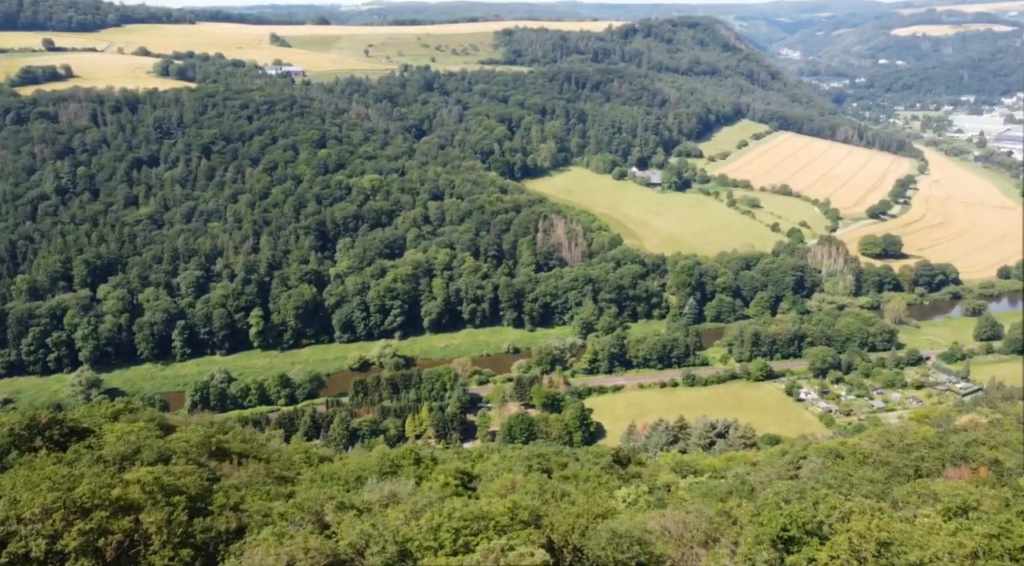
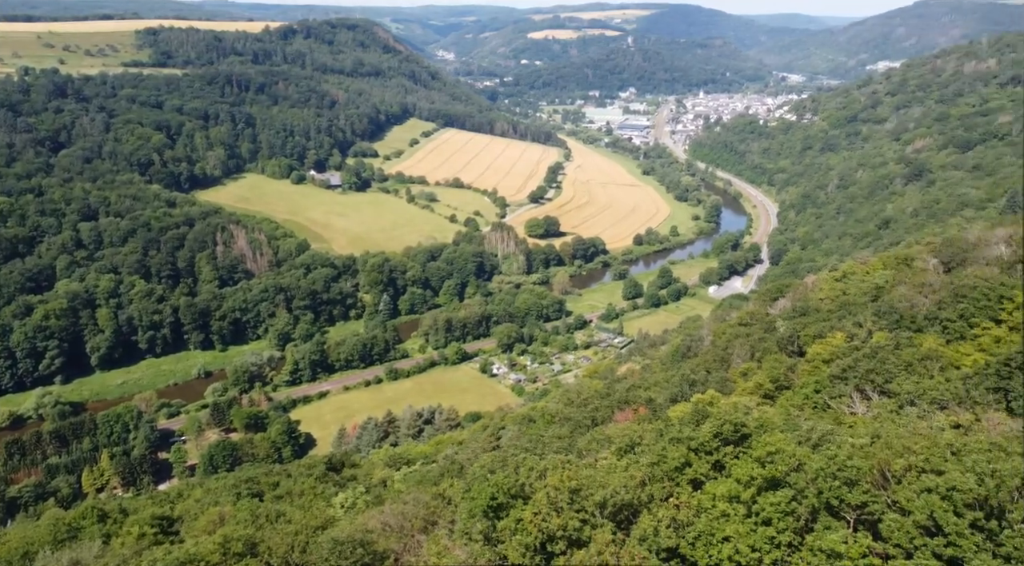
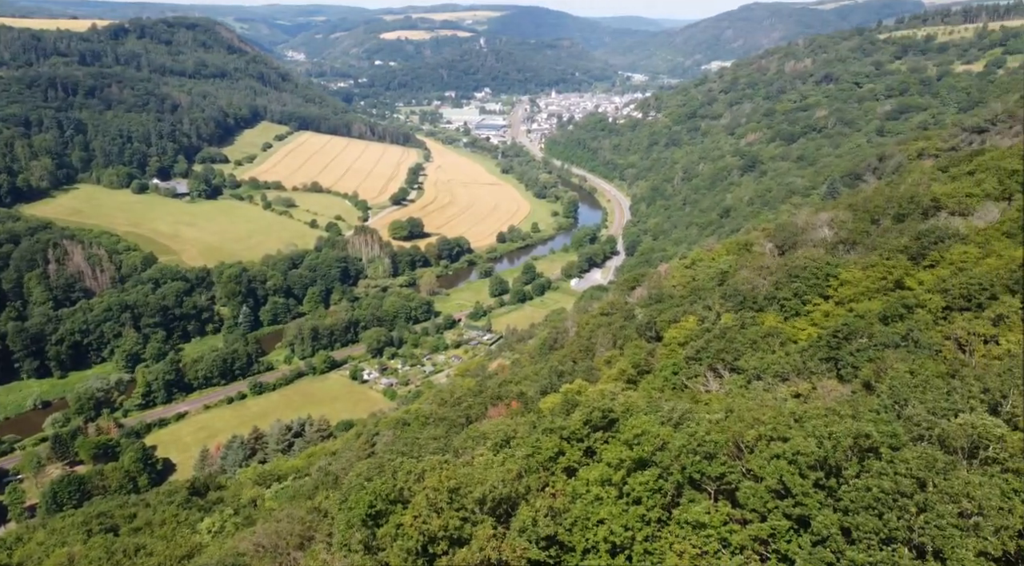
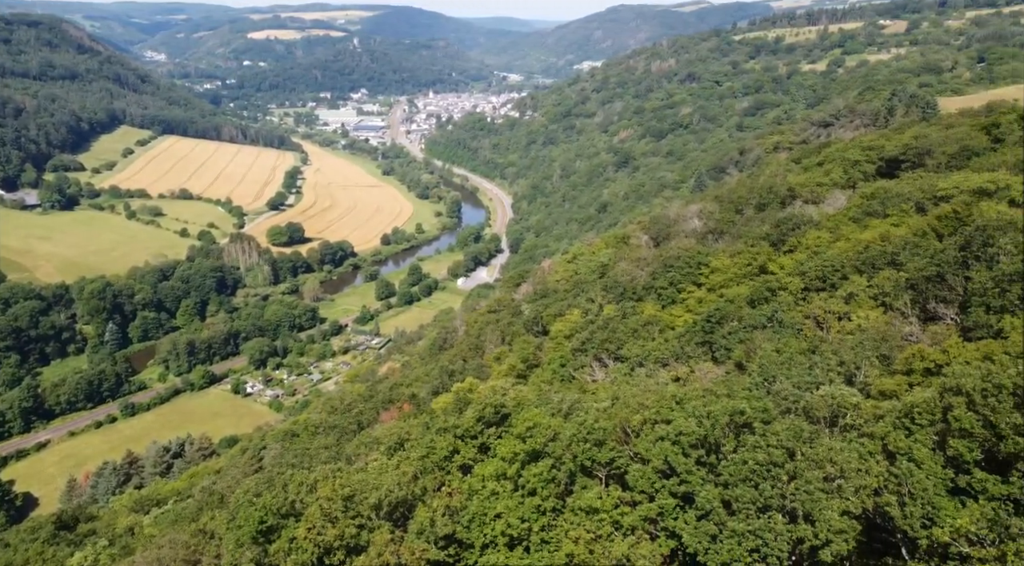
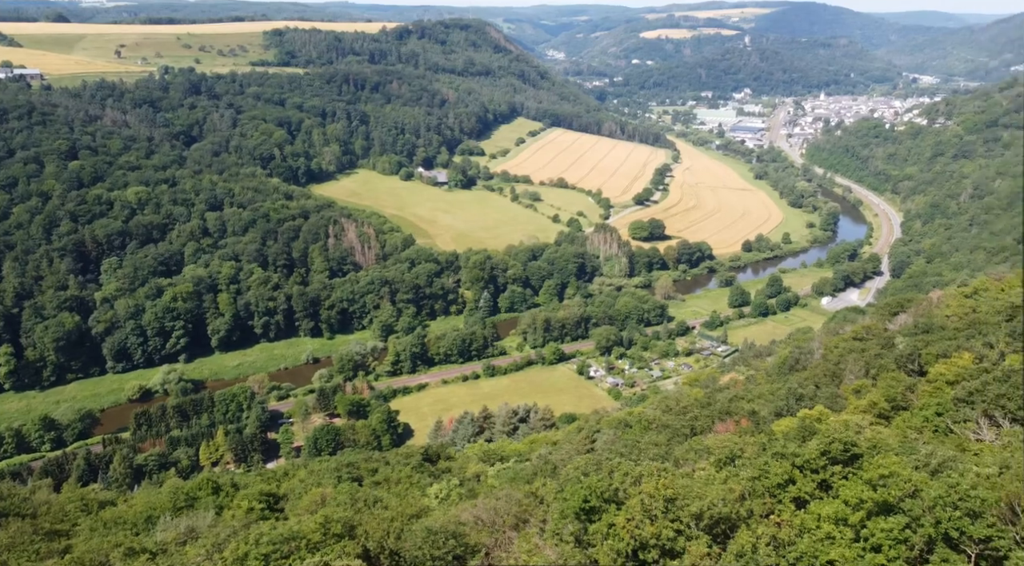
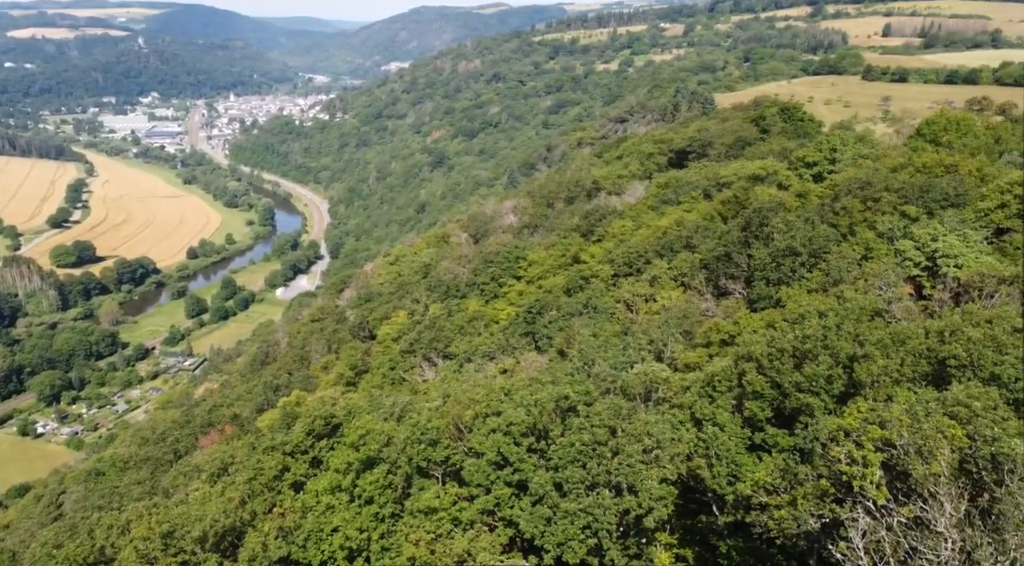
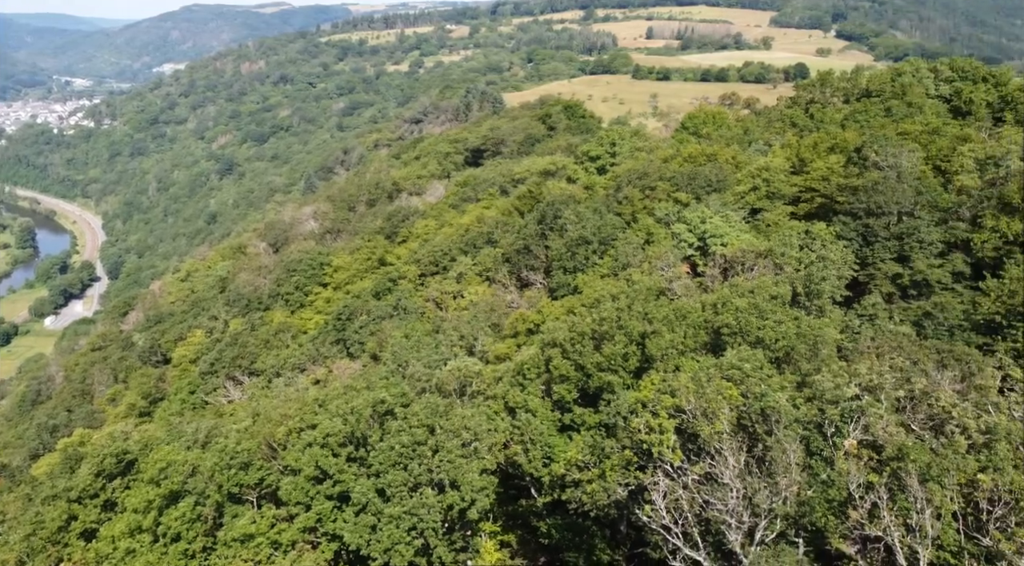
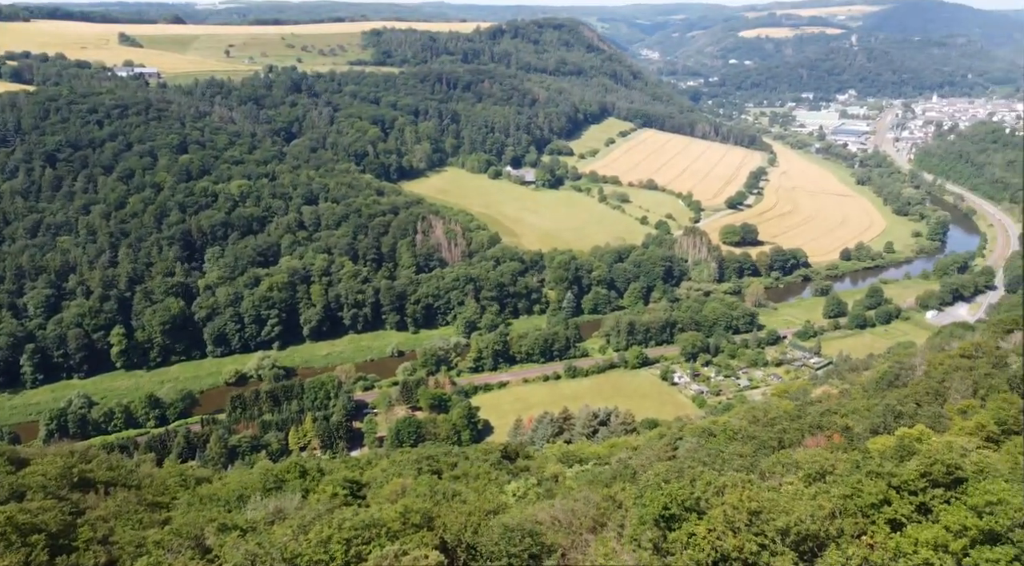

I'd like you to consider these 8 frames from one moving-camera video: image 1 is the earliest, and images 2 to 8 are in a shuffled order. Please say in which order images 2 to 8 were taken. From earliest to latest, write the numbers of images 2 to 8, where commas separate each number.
8, 5, 2, 3, 4, 6, 7
